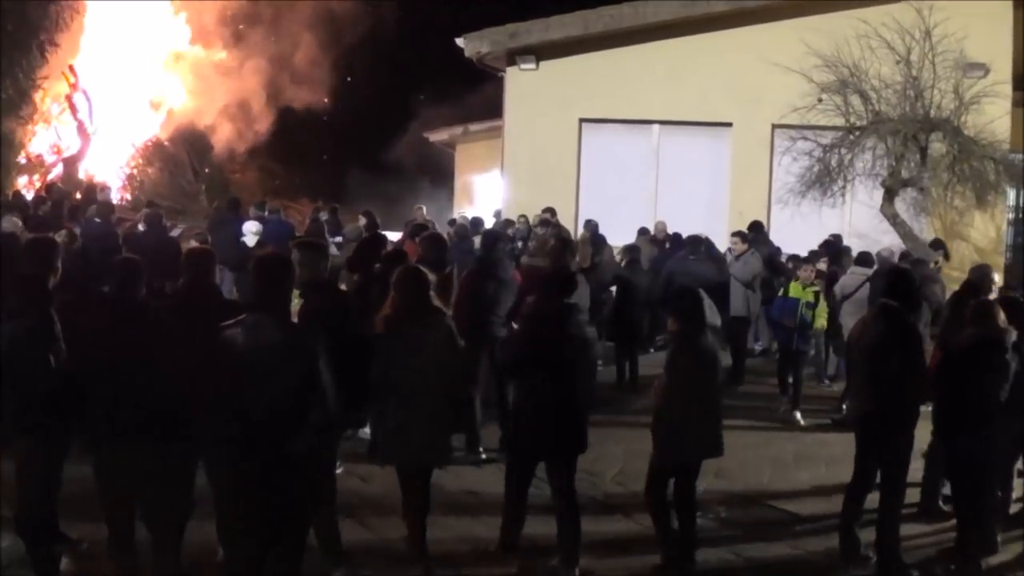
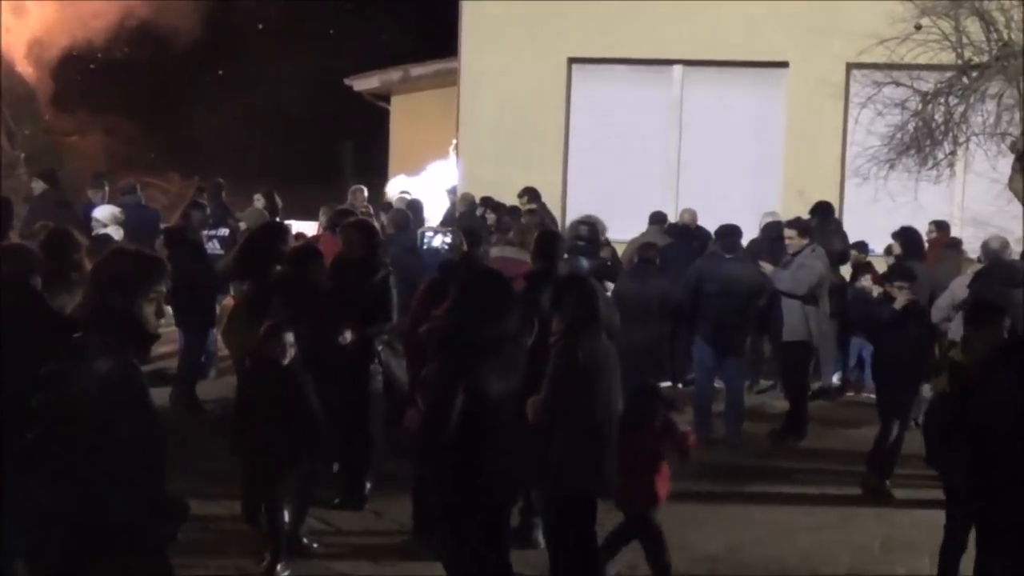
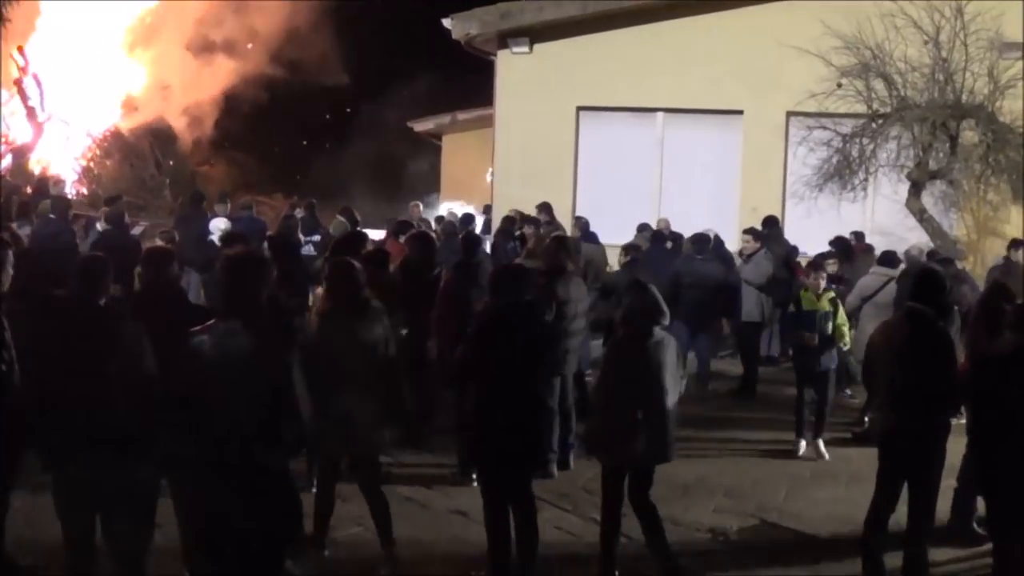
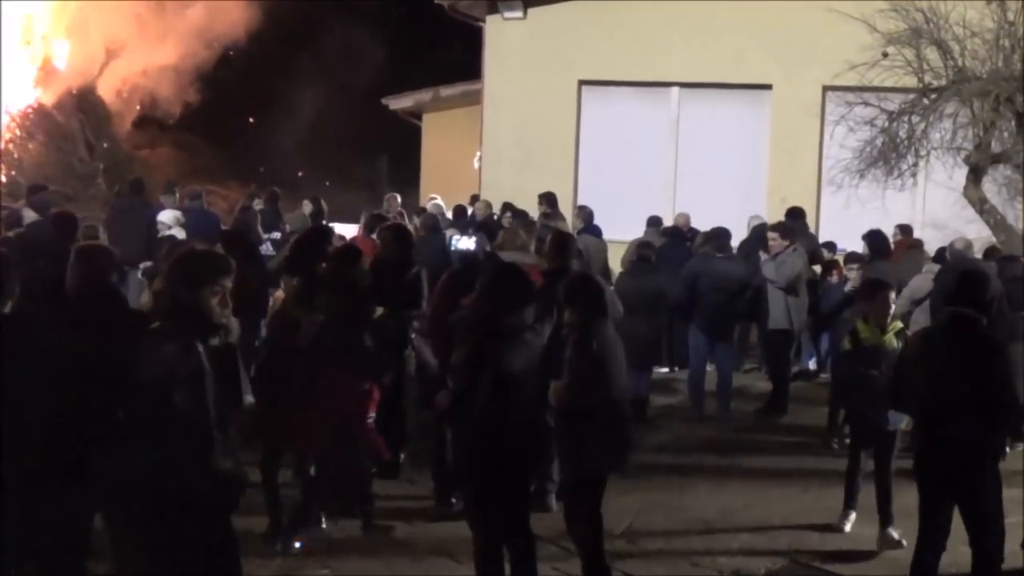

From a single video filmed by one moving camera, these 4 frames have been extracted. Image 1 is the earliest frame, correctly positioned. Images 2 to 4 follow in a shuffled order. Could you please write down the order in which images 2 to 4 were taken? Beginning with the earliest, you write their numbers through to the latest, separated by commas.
3, 4, 2
